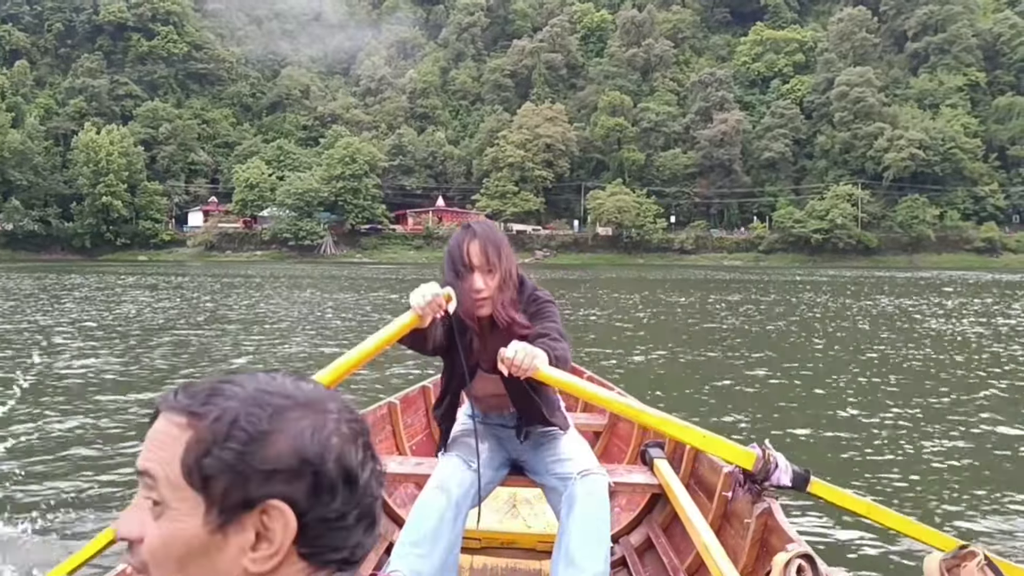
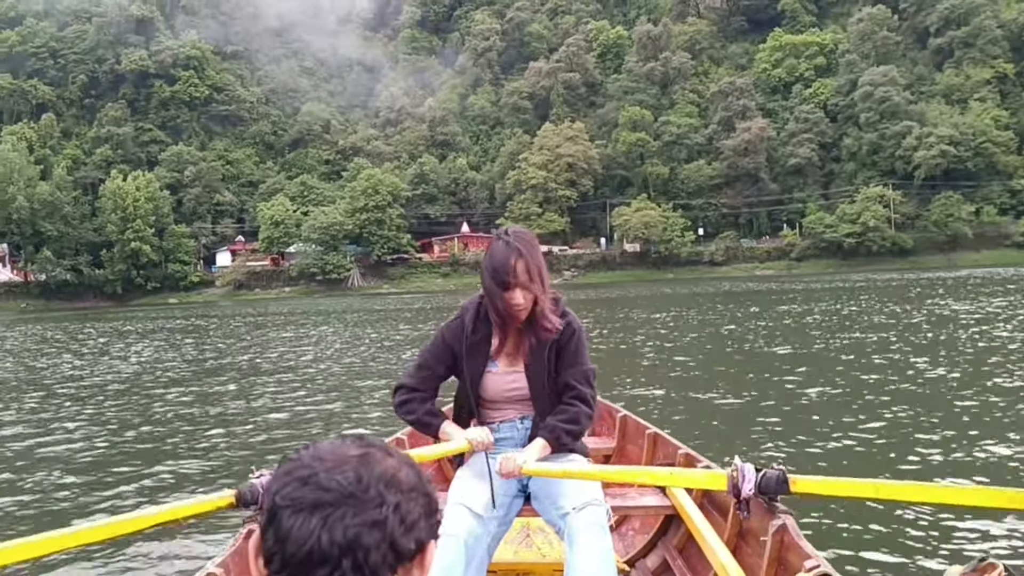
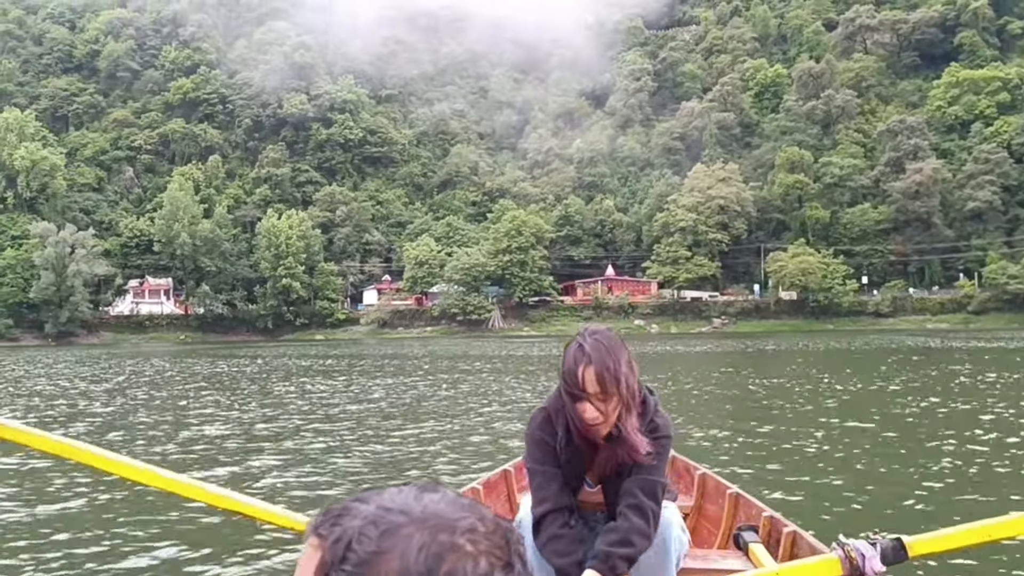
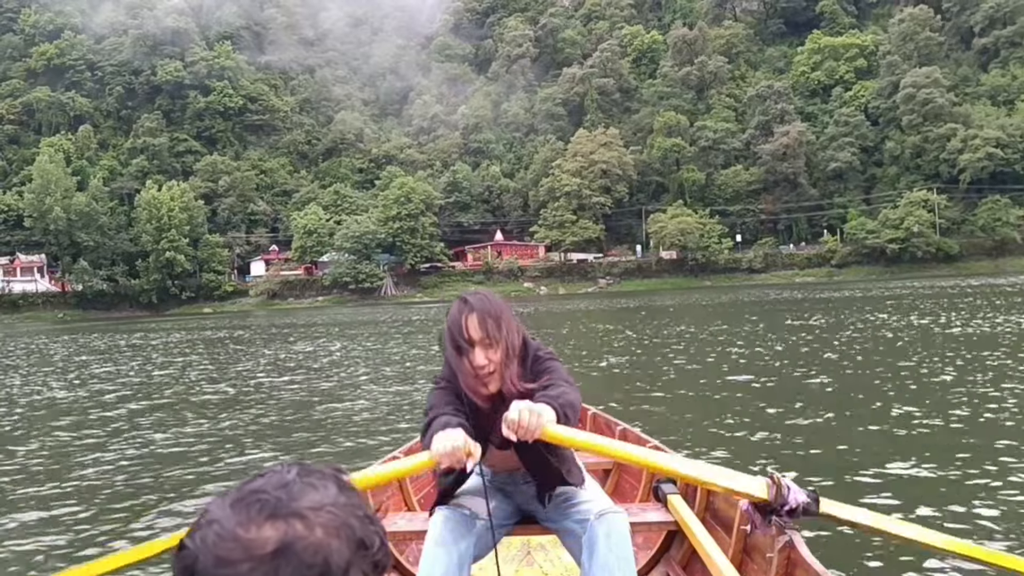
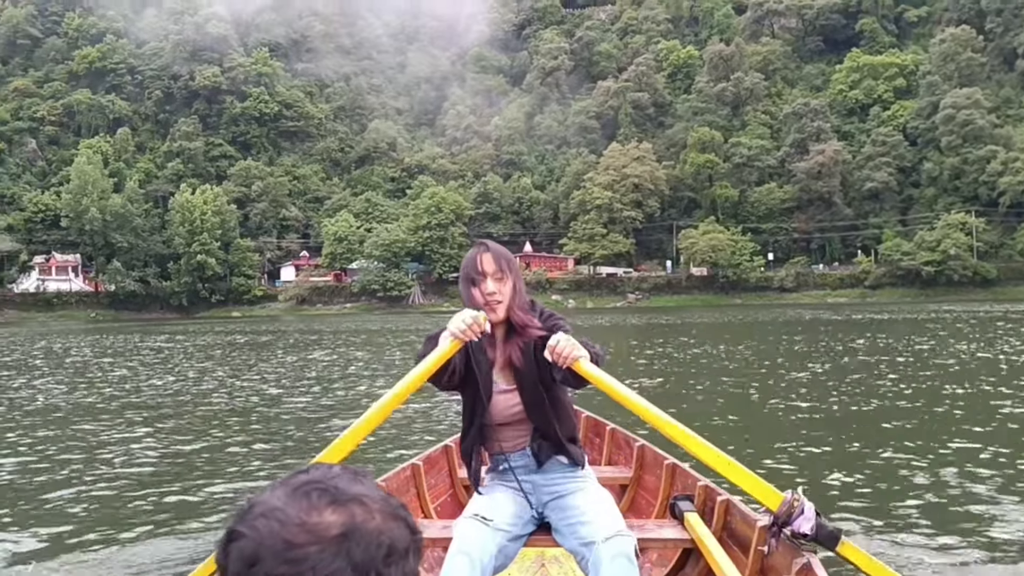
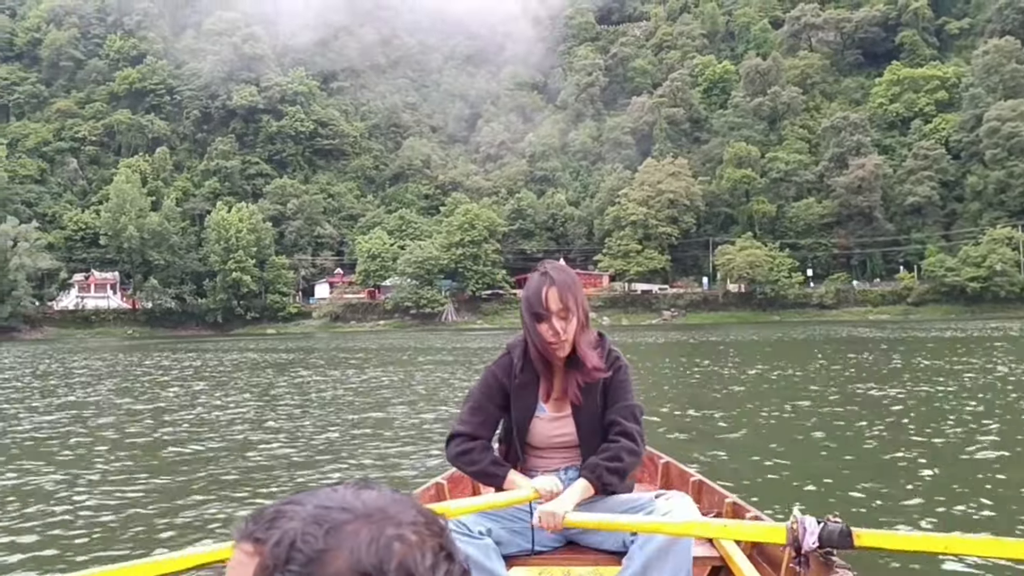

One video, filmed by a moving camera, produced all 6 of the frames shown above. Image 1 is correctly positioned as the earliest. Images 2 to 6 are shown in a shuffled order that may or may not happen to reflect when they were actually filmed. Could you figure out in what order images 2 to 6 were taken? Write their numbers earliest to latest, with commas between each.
2, 4, 5, 6, 3
